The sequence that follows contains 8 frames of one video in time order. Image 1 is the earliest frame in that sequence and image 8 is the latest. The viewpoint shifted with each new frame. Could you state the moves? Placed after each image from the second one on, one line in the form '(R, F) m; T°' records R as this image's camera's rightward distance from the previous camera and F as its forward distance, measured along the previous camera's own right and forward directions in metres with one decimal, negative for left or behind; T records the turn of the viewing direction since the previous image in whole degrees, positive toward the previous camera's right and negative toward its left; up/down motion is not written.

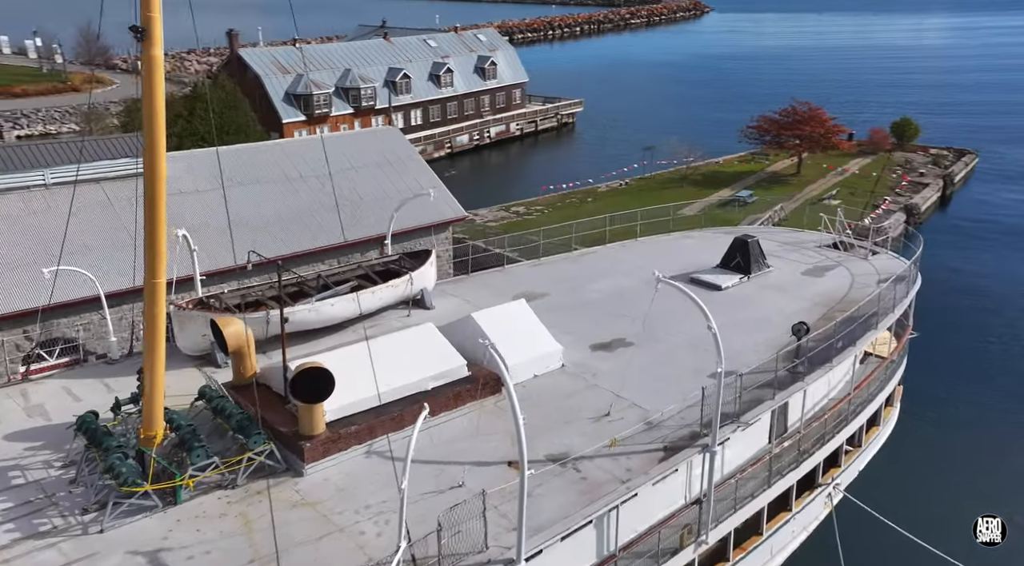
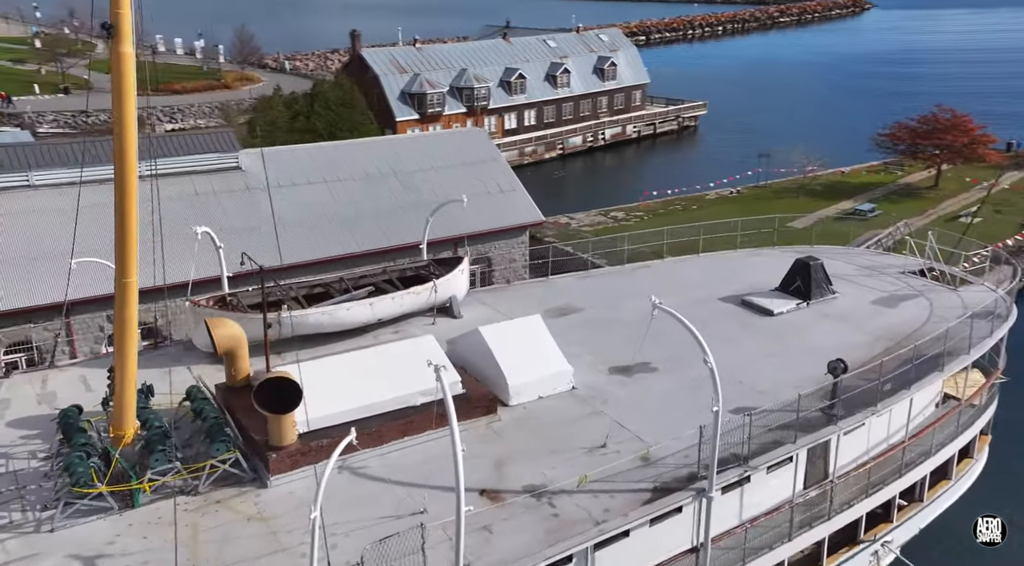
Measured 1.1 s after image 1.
(+3.8, +1.7) m; -10°
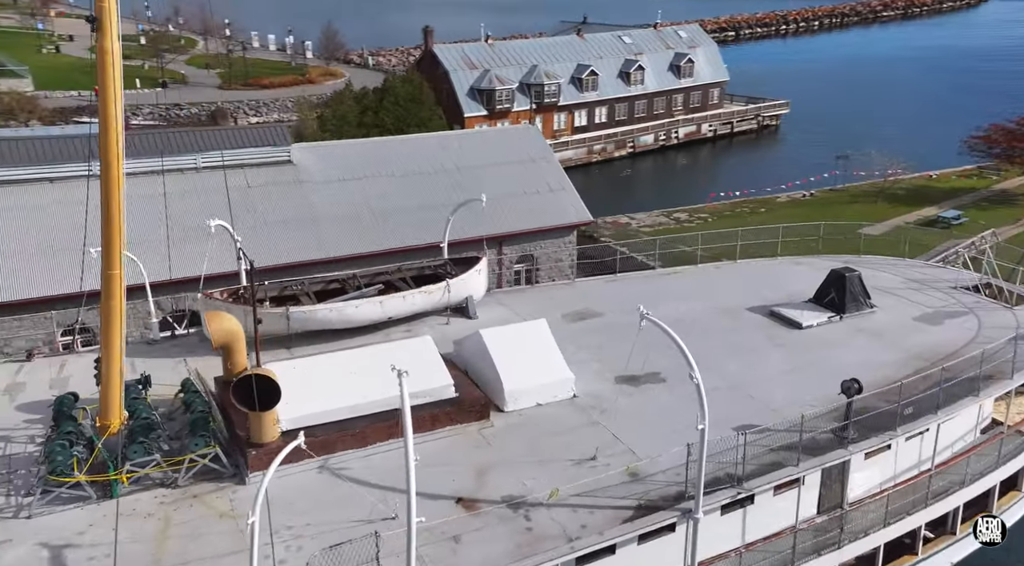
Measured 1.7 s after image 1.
(+2.4, +0.8) m; -6°
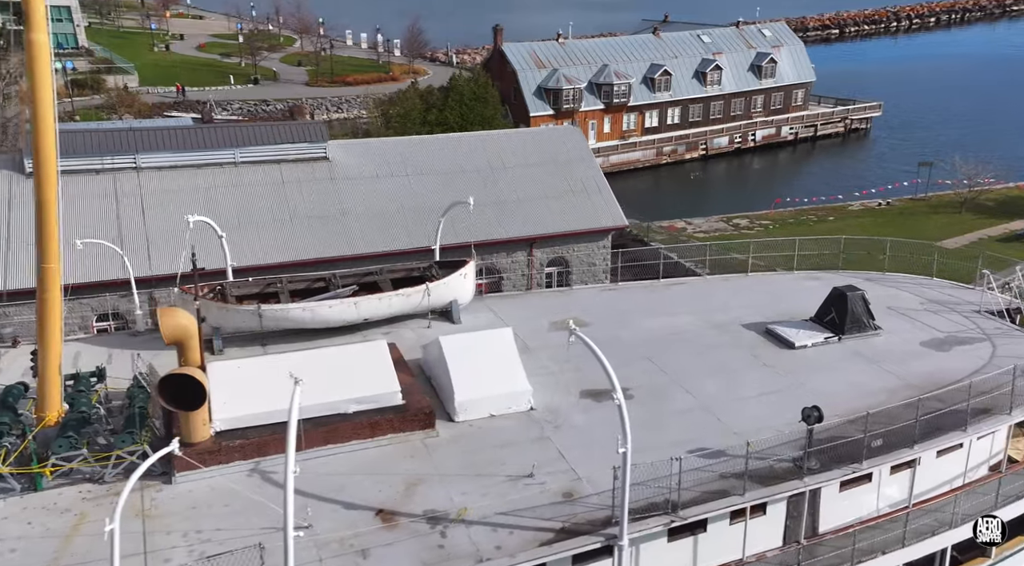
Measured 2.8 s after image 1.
(+3.8, +1.0) m; -7°
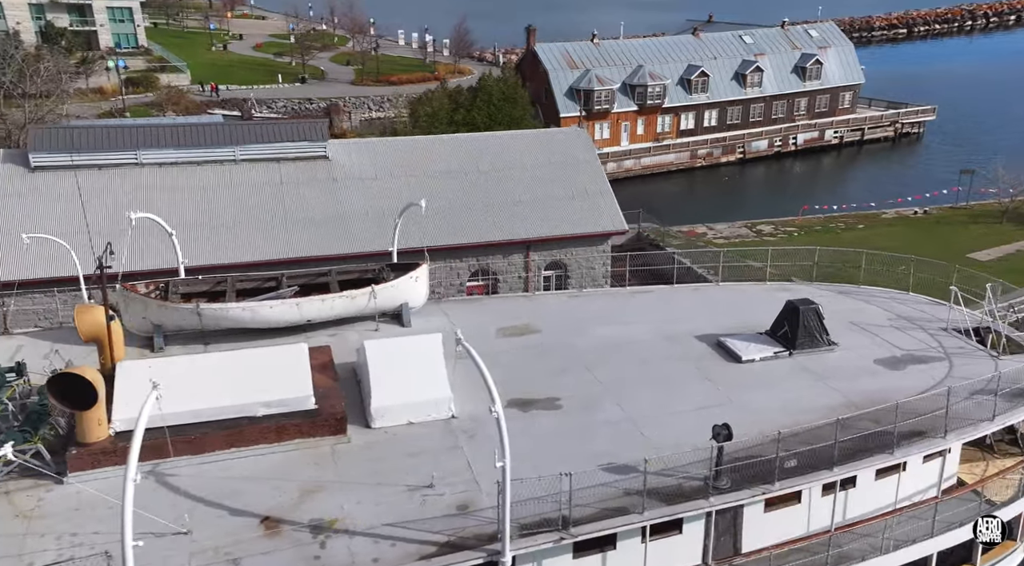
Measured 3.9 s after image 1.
(+3.7, +0.8) m; -5°
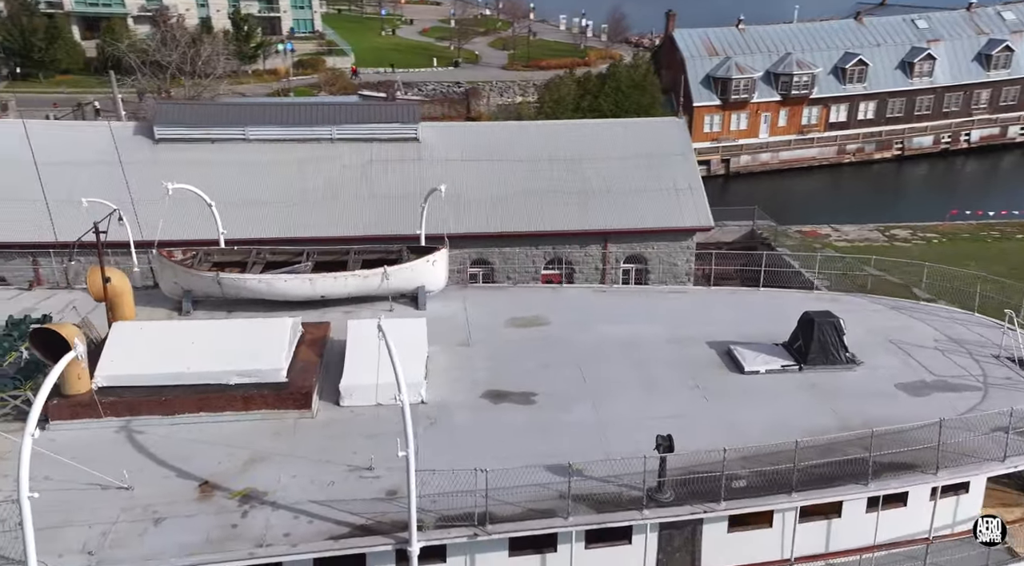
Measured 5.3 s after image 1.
(+5.1, +0.9) m; -12°
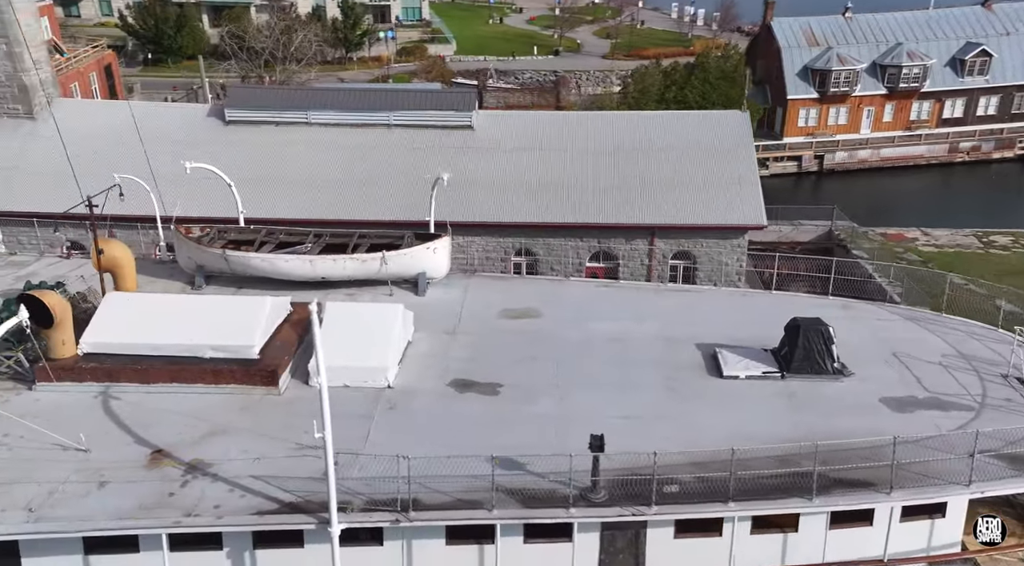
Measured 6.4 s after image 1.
(+4.0, +0.5) m; -9°
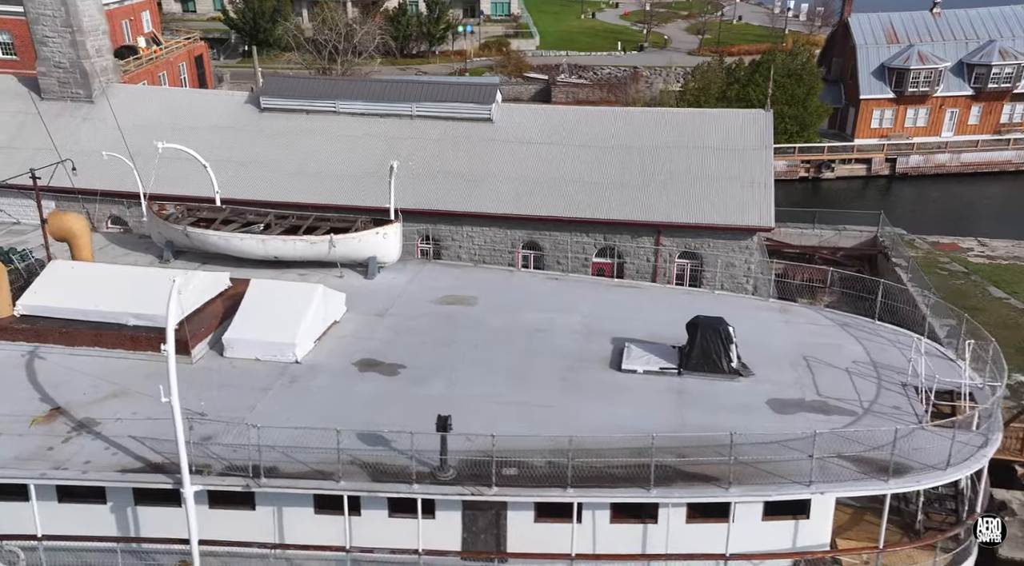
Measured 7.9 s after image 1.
(+5.6, +0.4) m; -9°
